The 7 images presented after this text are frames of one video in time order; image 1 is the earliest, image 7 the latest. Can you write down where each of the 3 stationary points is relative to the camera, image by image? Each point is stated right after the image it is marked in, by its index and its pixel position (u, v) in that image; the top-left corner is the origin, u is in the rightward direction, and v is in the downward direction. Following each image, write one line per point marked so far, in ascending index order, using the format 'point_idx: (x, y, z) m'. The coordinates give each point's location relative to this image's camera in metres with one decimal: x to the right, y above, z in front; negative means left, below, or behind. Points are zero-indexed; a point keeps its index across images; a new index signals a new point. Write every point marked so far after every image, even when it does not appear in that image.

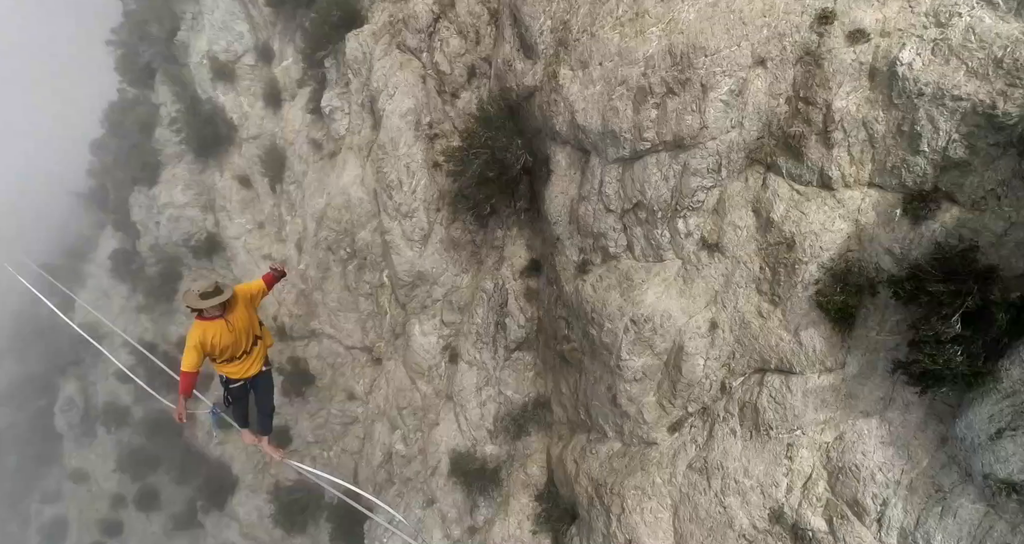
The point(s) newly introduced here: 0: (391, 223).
0: (-2.1, +0.8, +13.0) m
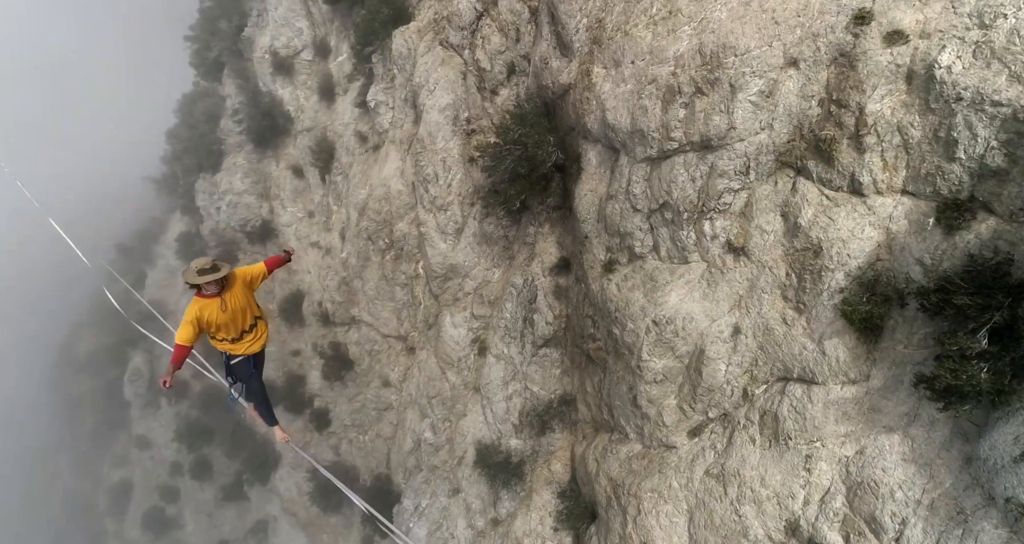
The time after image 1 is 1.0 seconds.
0: (-1.5, +1.0, +13.4) m
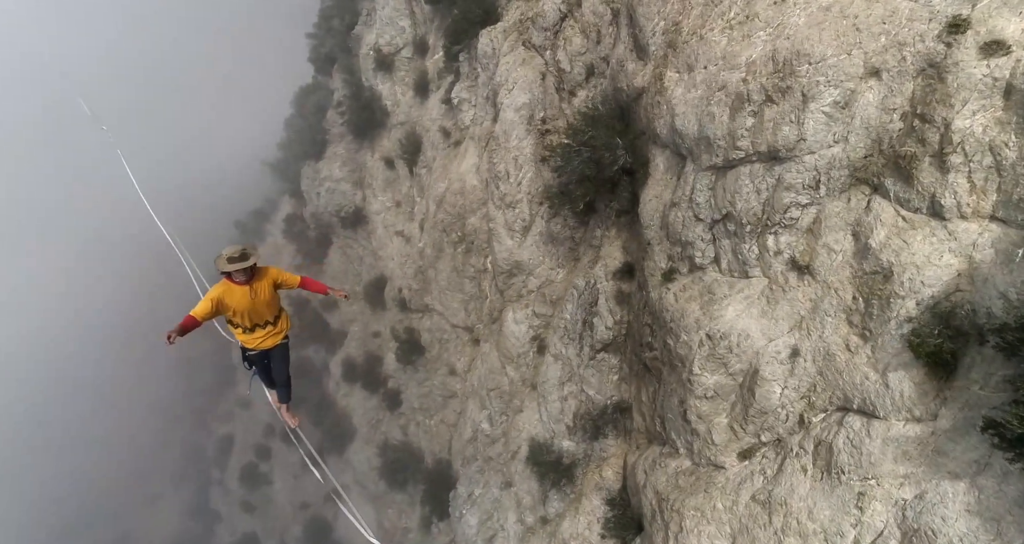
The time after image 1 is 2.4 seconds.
0: (-0.3, +1.1, +13.6) m
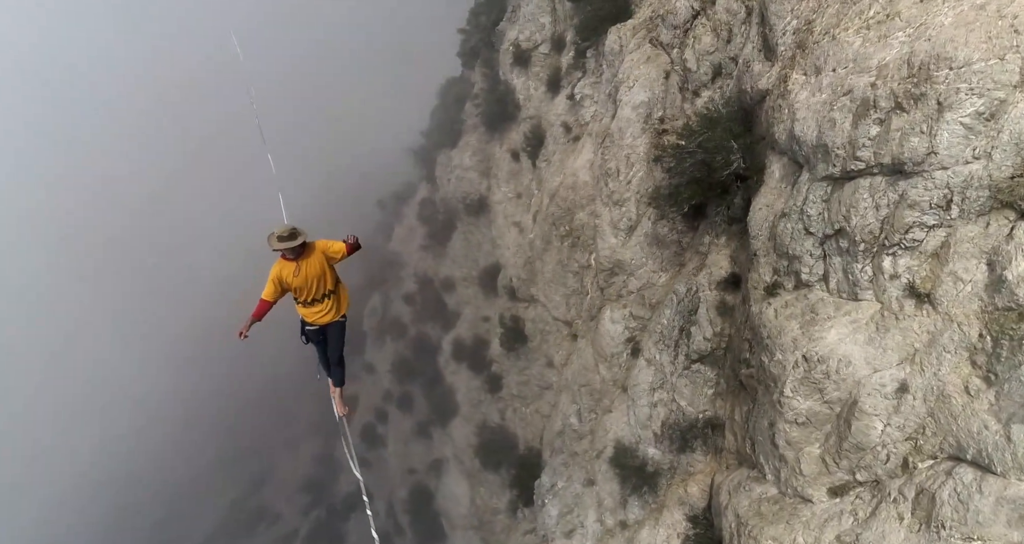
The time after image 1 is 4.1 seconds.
0: (+1.6, +1.1, +13.4) m
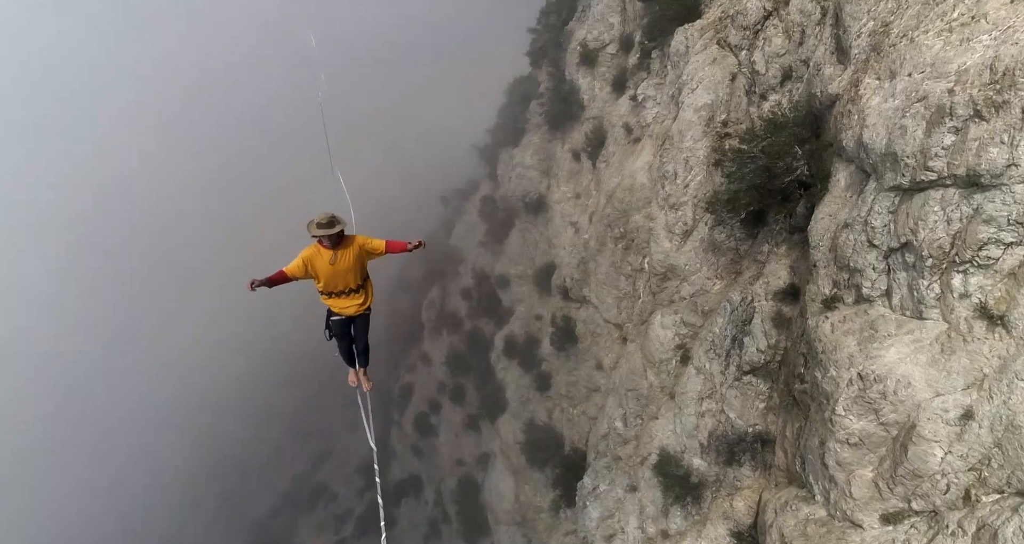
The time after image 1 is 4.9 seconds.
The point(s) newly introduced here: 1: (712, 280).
0: (+2.6, +1.0, +13.2) m
1: (+3.4, -0.1, +12.6) m
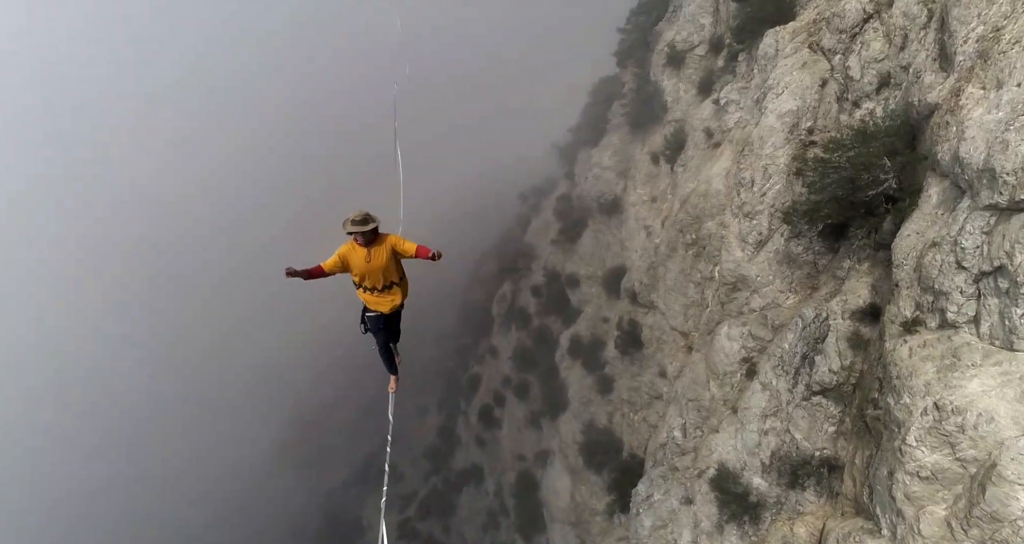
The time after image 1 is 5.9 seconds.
0: (+3.9, +0.9, +12.7) m
1: (+4.5, -0.4, +12.1) m
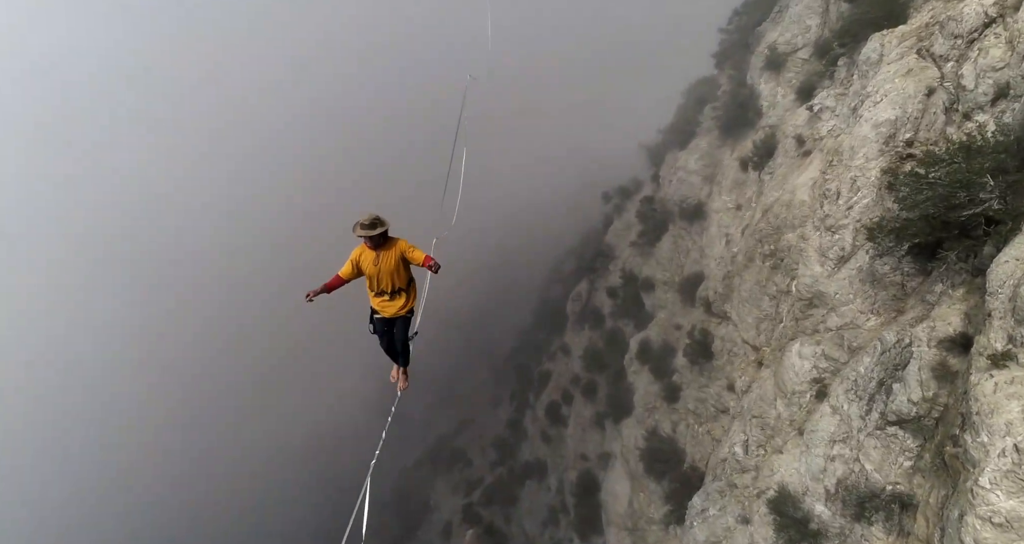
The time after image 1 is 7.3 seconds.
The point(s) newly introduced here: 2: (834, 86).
0: (+5.1, +0.6, +12.1) m
1: (+5.5, -0.7, +11.3) m
2: (+5.9, +3.2, +13.2) m
